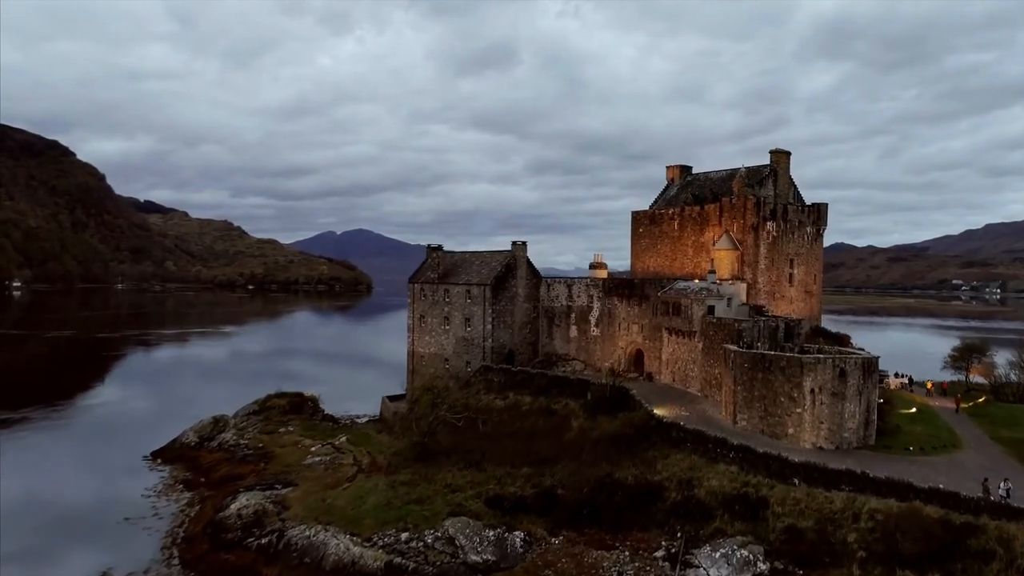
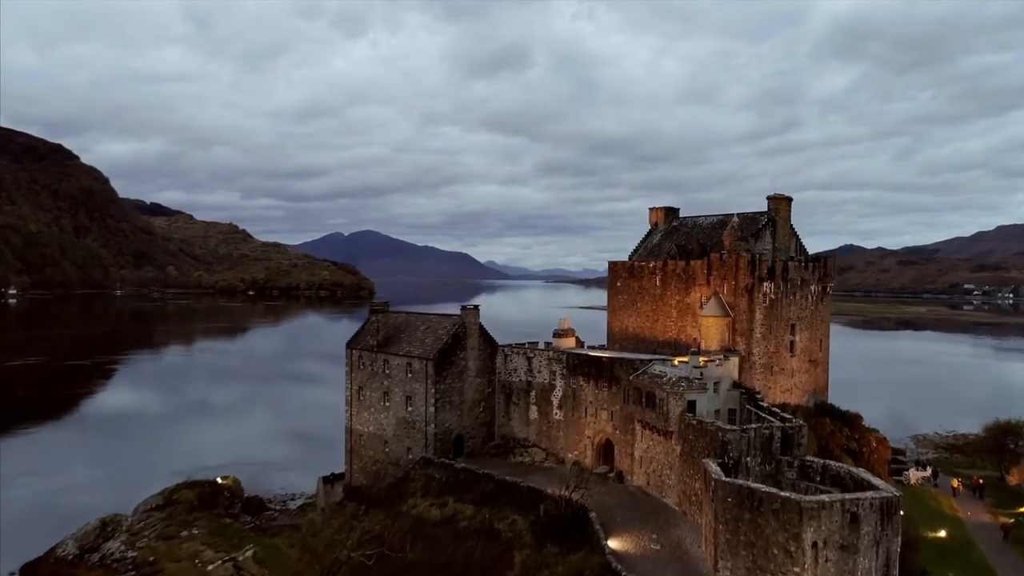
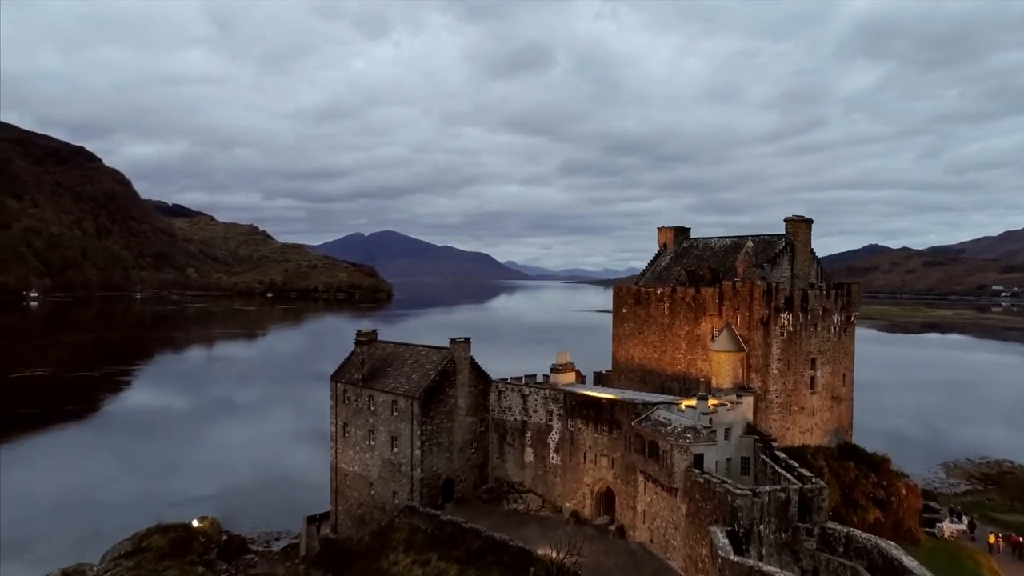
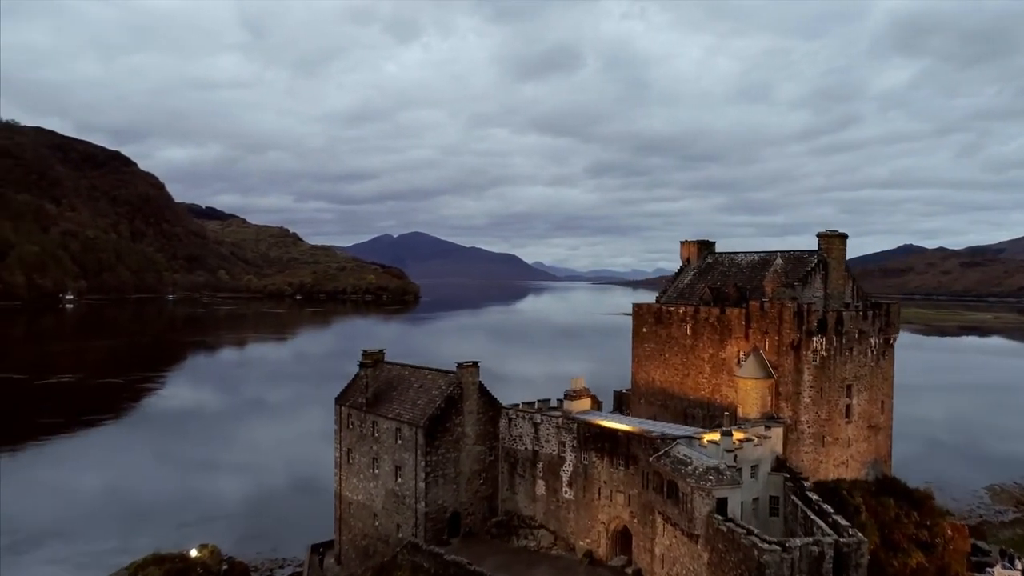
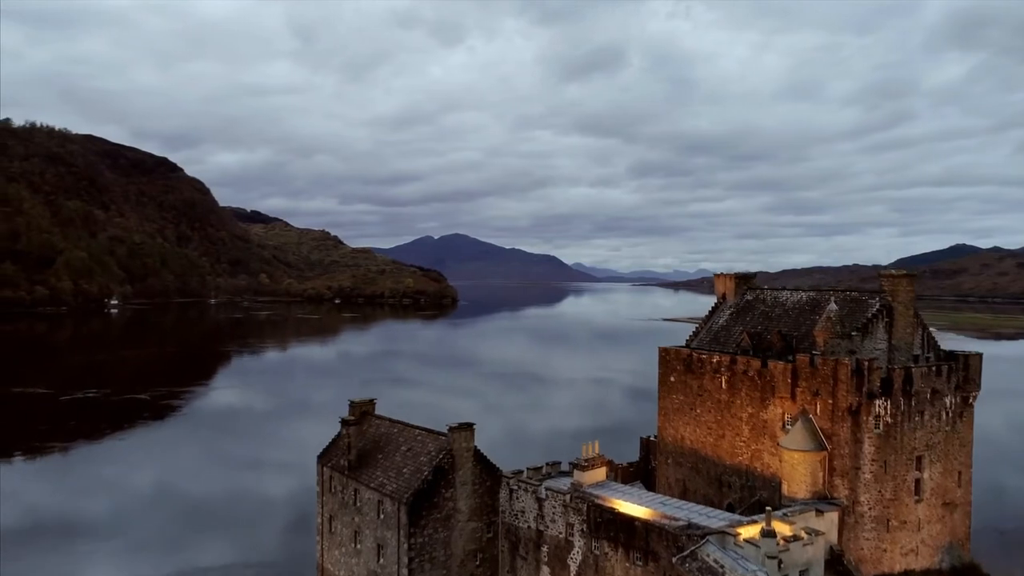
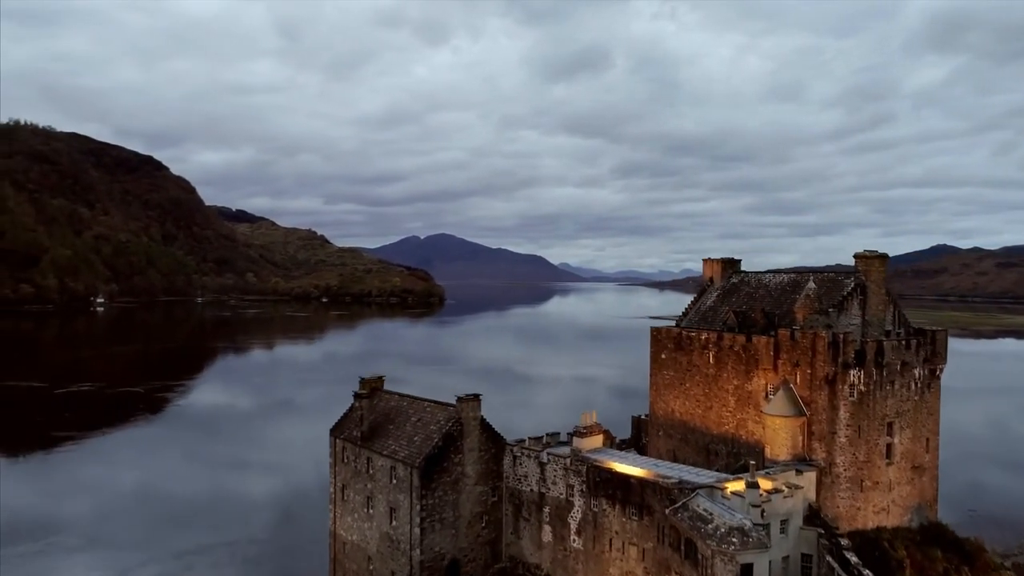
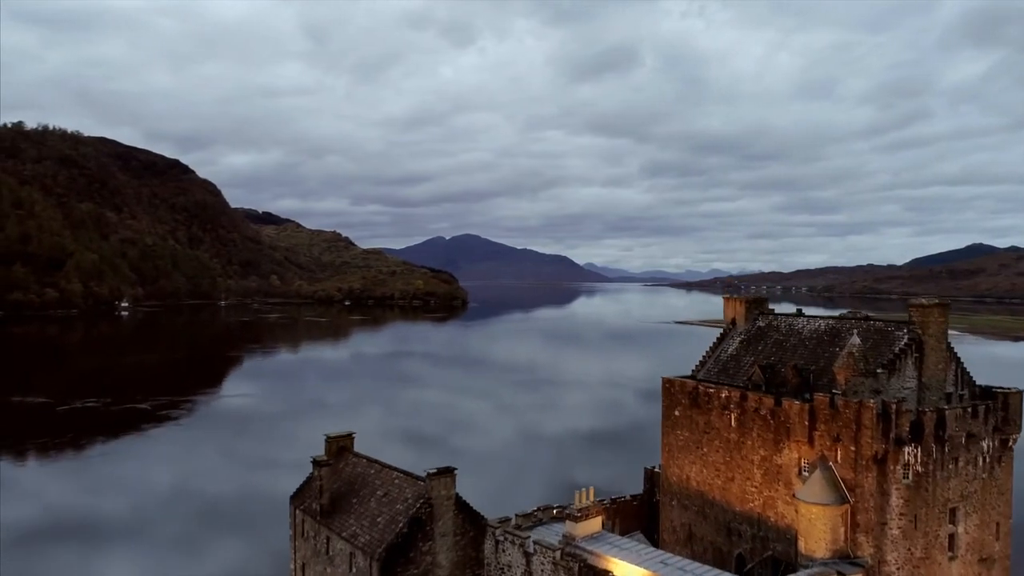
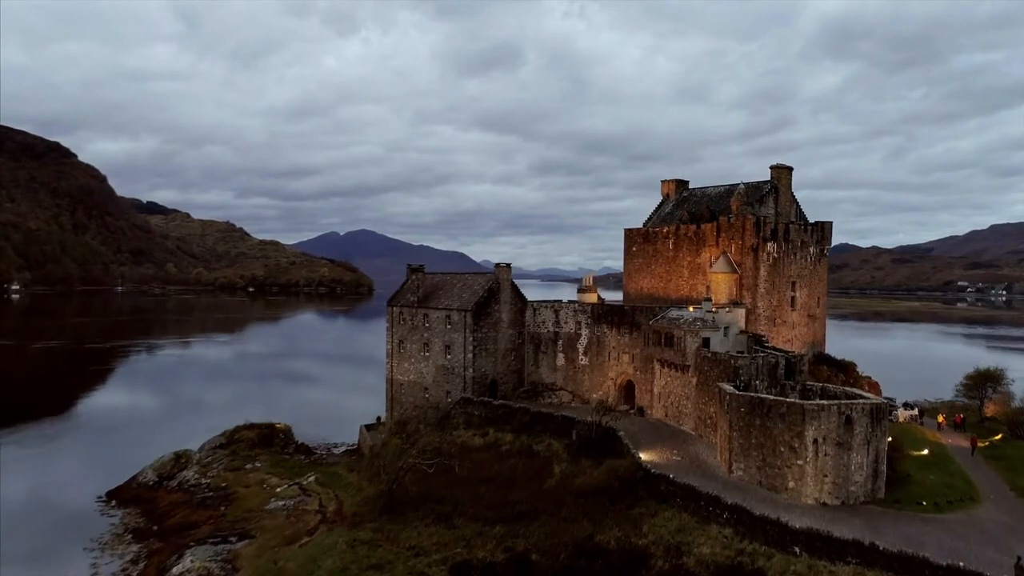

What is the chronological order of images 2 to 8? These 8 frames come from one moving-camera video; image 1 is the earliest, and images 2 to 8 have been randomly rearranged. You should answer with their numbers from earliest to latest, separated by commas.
8, 2, 3, 4, 6, 5, 7
